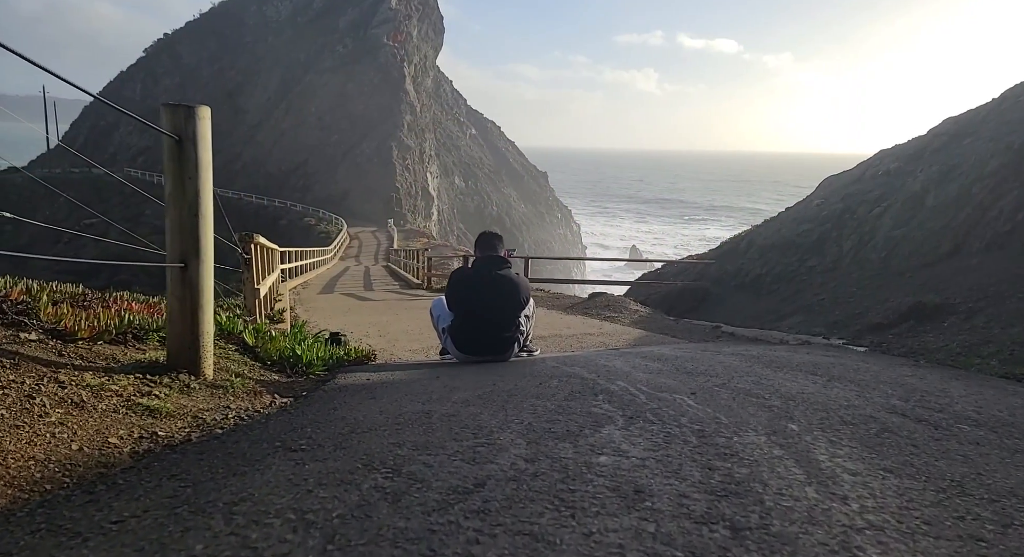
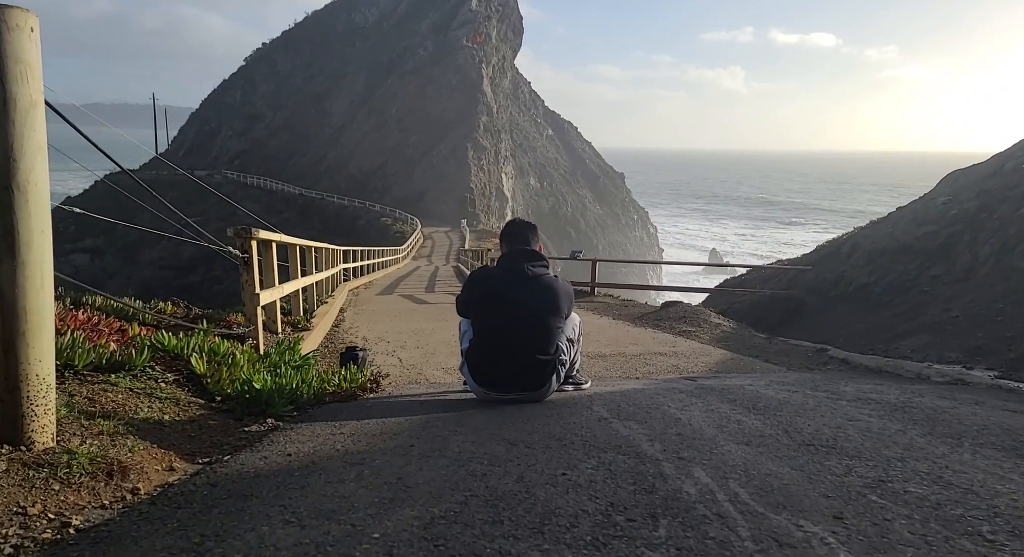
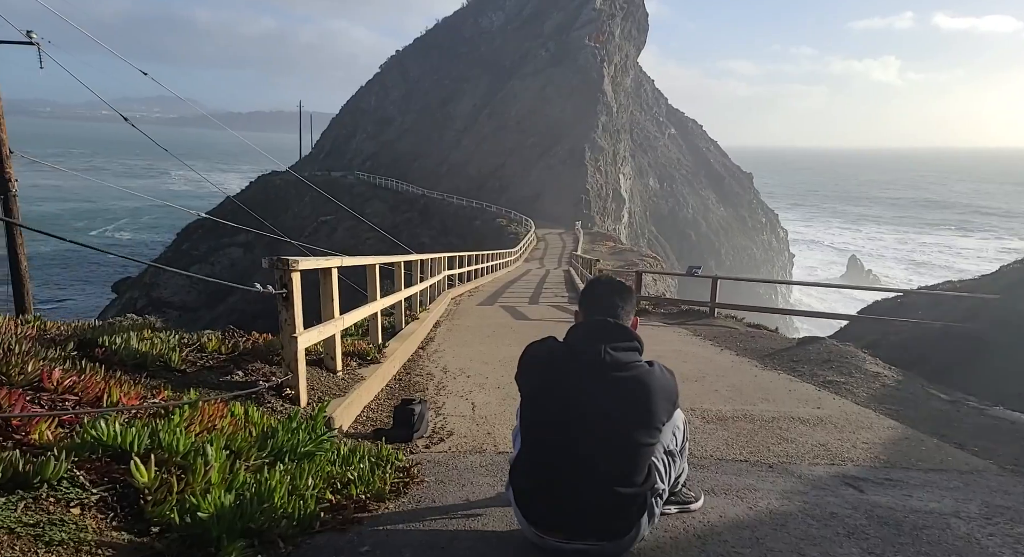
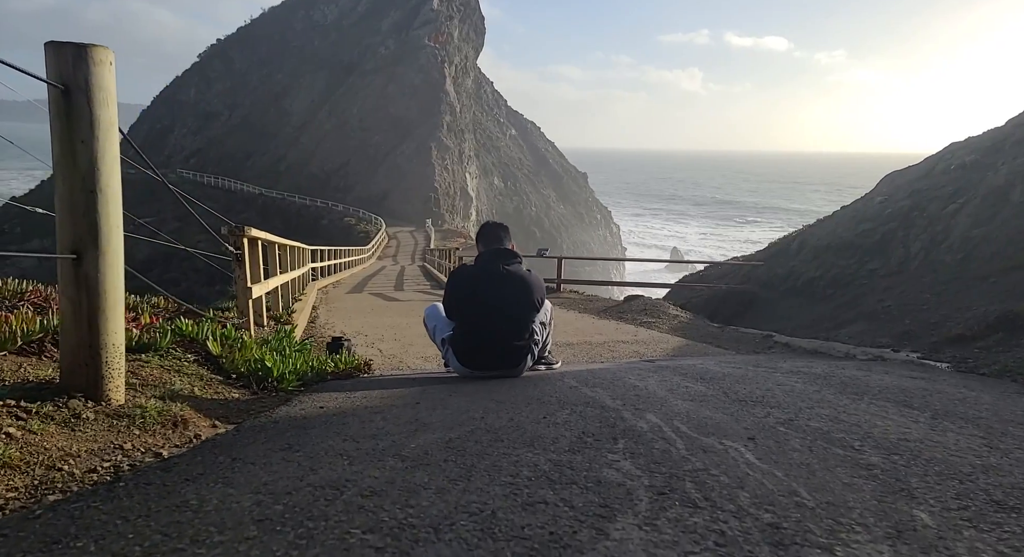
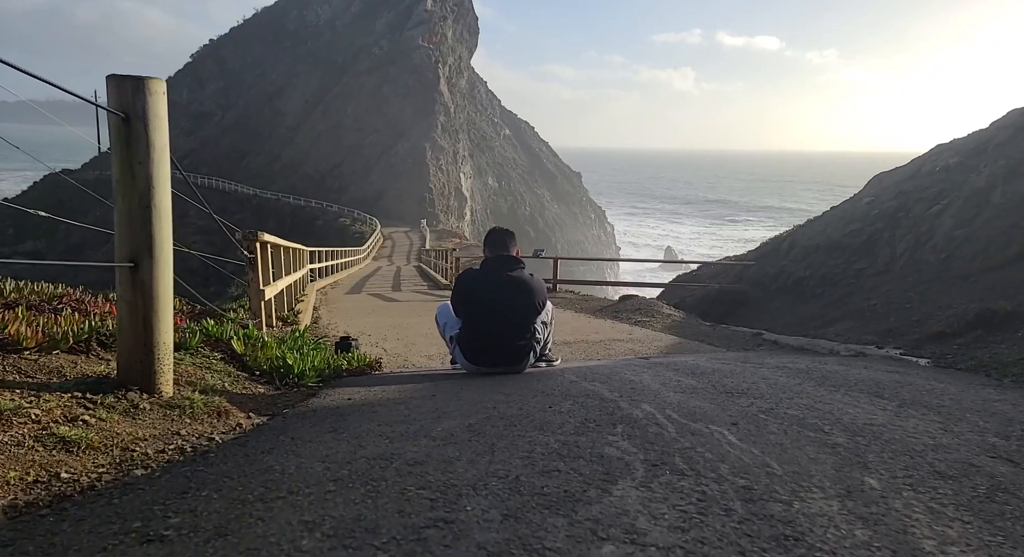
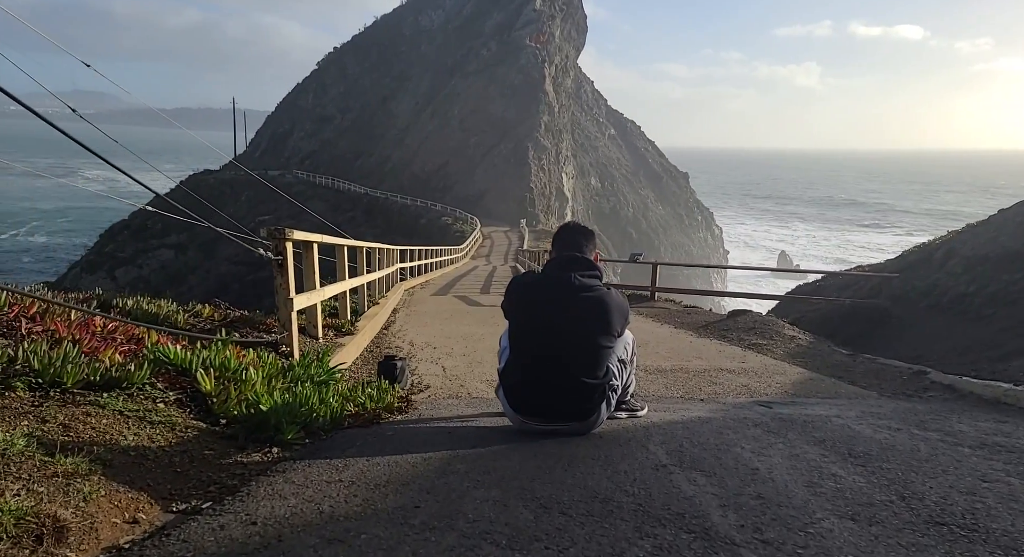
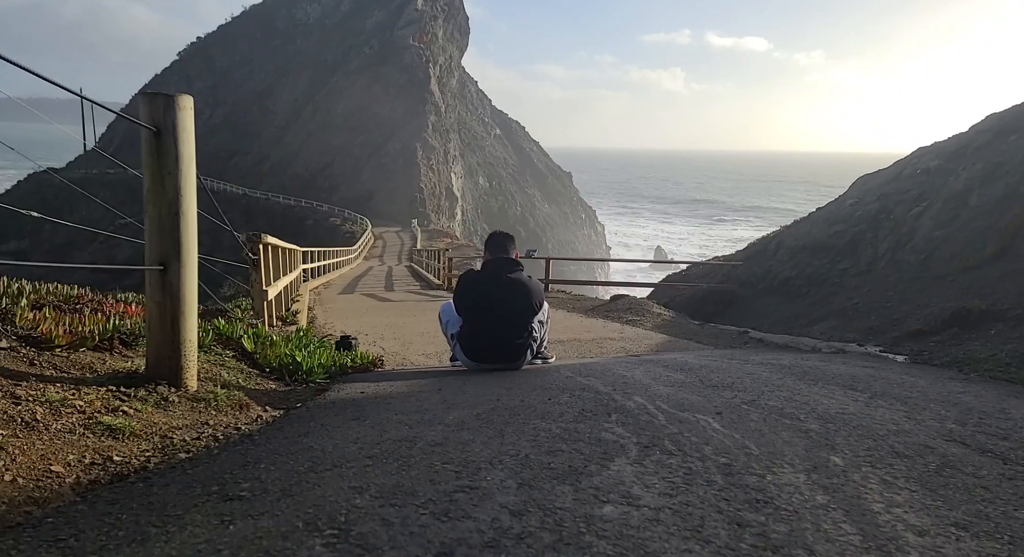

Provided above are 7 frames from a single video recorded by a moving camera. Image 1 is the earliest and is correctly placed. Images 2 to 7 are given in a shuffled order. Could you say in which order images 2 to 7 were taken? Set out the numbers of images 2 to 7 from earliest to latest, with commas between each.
7, 5, 4, 2, 6, 3
